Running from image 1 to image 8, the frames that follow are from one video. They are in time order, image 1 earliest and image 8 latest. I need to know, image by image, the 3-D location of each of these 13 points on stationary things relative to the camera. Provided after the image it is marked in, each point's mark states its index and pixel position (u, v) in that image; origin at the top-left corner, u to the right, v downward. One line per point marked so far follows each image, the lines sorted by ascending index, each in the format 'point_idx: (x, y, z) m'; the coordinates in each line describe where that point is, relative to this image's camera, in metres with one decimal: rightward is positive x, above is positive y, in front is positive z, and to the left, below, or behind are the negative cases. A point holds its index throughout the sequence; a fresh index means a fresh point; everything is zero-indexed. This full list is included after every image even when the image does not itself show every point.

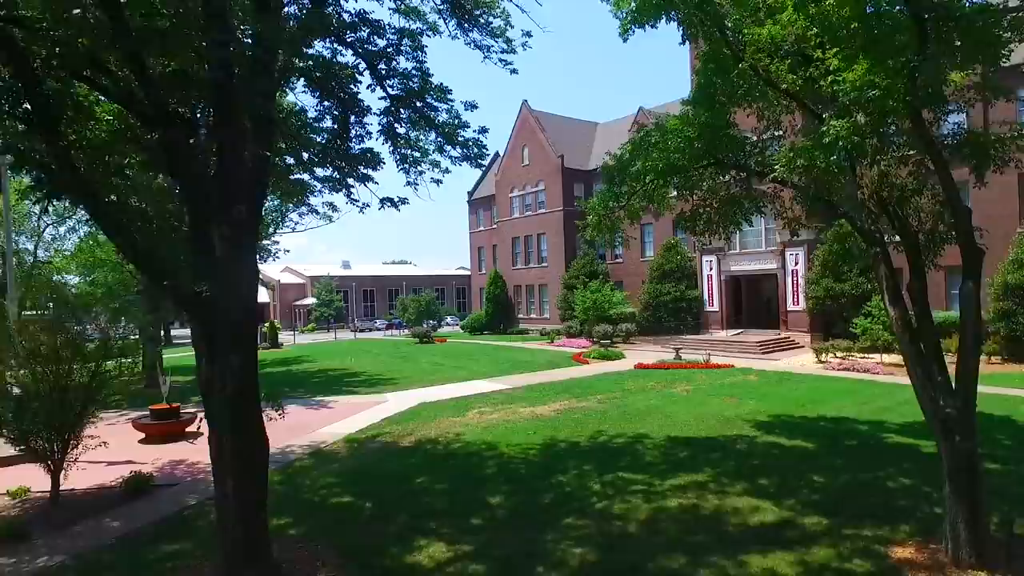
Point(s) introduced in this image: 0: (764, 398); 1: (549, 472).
0: (+7.7, -3.4, +18.9) m
1: (+0.8, -3.8, +12.8) m
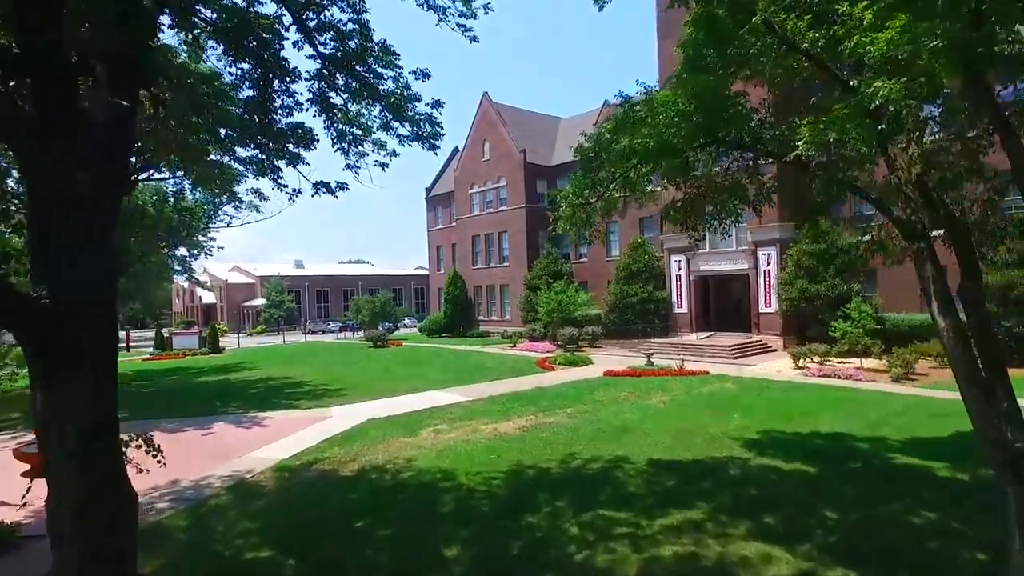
0: (+6.6, -3.5, +17.3) m
1: (+0.1, -3.9, +10.7) m
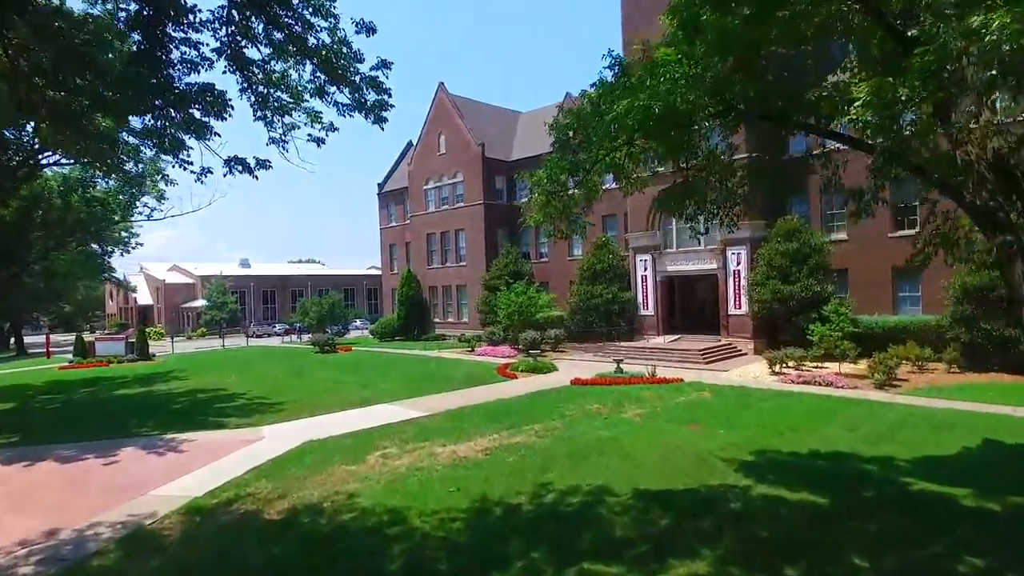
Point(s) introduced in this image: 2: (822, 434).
0: (+5.6, -3.5, +15.6) m
1: (-0.4, -3.9, +8.6) m
2: (+7.4, -3.5, +14.7) m
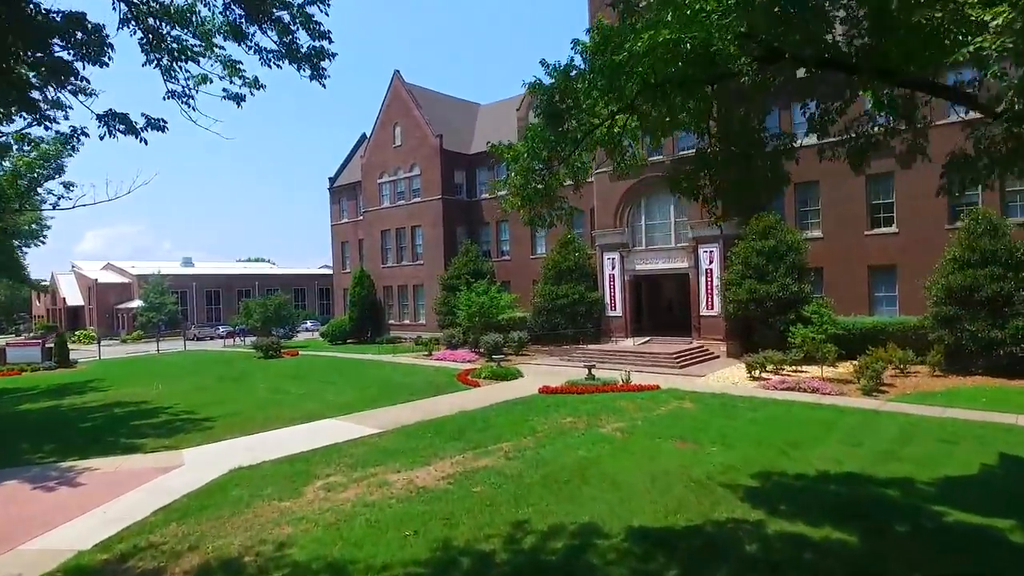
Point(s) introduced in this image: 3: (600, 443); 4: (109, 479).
0: (+4.9, -3.5, +14.0) m
1: (-0.7, -3.9, +6.5) m
2: (+6.7, -3.5, +13.1) m
3: (+2.1, -3.6, +14.2) m
4: (-8.6, -4.1, +13.1) m
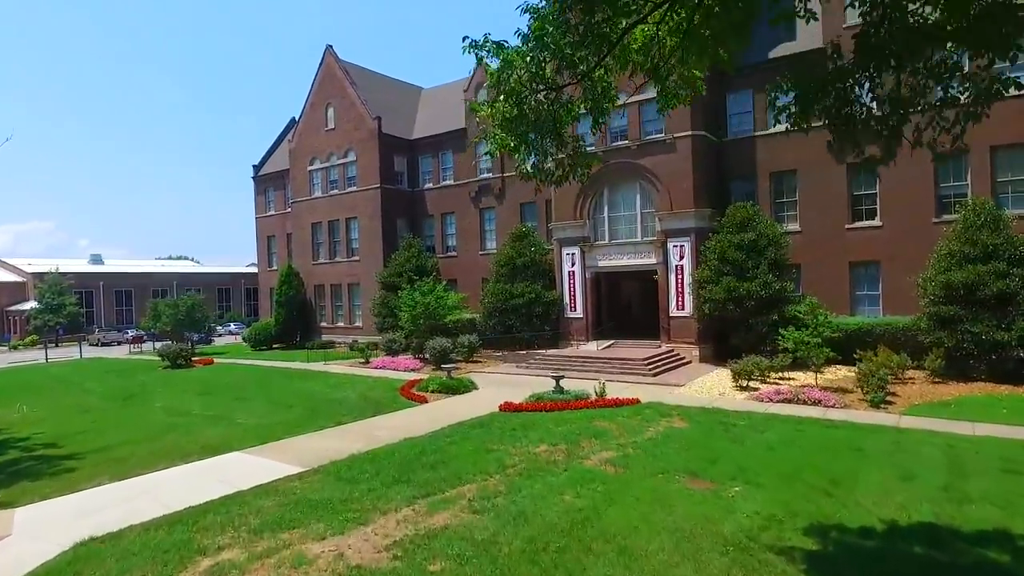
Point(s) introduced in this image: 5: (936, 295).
0: (+4.2, -3.4, +11.1) m
1: (-0.5, -3.8, +3.1) m
2: (+6.2, -3.4, +10.4) m
3: (+1.4, -3.5, +11.1) m
4: (-9.0, -4.0, +8.9) m
5: (+13.6, -0.2, +19.6) m
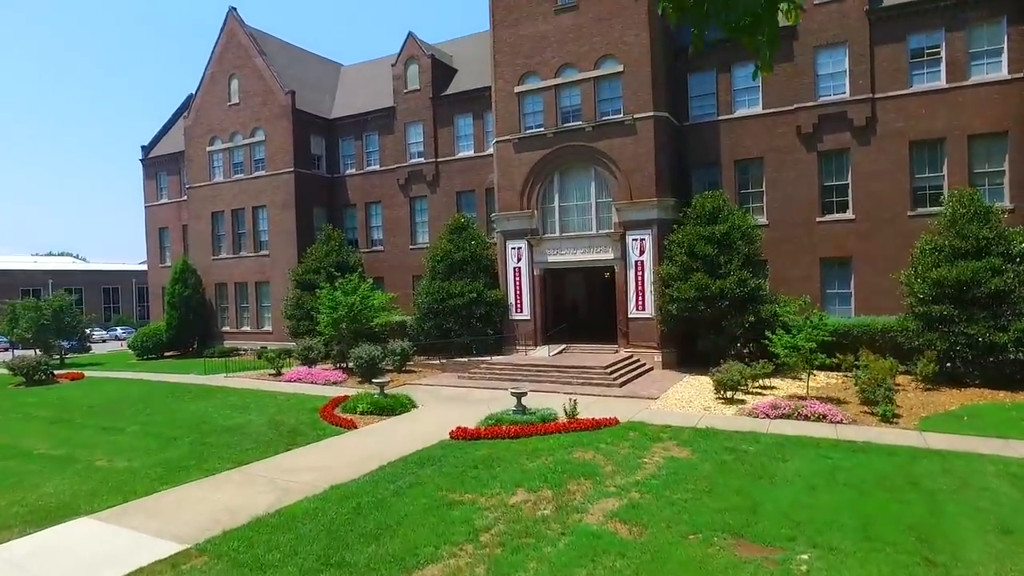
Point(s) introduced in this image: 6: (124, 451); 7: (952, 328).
0: (+4.0, -3.3, +8.3) m
1: (+0.3, -3.7, -0.2) m
2: (+6.0, -3.3, +7.9) m
3: (+1.2, -3.4, +7.9) m
4: (-8.9, -3.9, +4.4) m
5: (+12.1, -0.2, +18.0) m
6: (-8.6, -3.6, +13.7) m
7: (+12.5, -1.1, +17.5) m
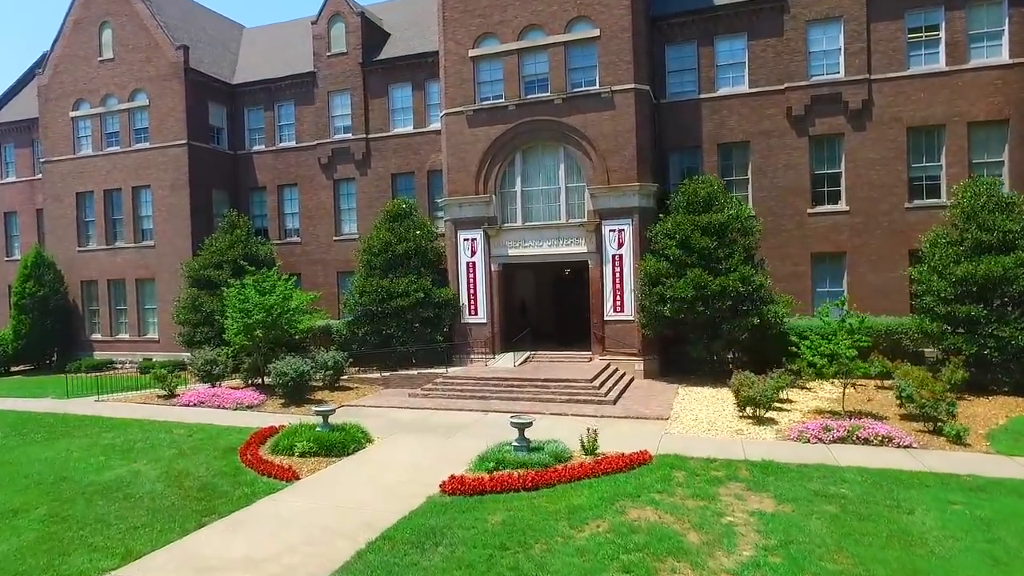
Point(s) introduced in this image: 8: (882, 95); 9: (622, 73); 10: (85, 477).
0: (+5.1, -3.3, +5.3) m
1: (+2.8, -3.7, -3.7) m
2: (+7.1, -3.2, +5.3) m
3: (+2.4, -3.3, +4.5) m
4: (-7.0, -3.8, -0.6) m
5: (+11.5, -0.1, +16.2) m
6: (-8.3, -3.5, +8.7) m
7: (+12.0, -1.1, +15.8) m
8: (+11.8, +6.2, +19.6) m
9: (+3.5, +7.0, +20.0) m
10: (-7.8, -3.4, +11.3) m
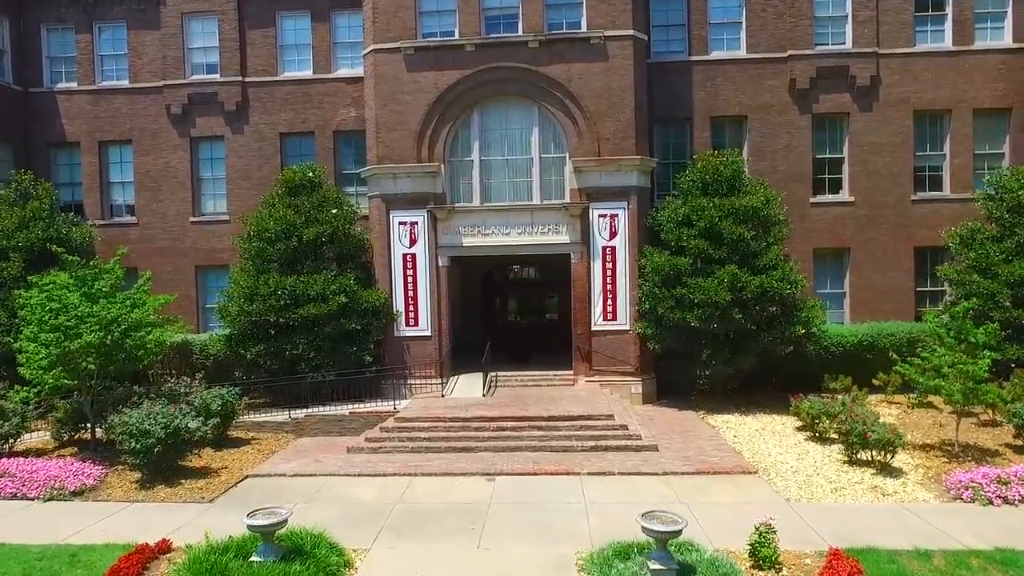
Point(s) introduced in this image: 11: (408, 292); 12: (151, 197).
0: (+8.0, -3.3, +1.9) m
1: (+8.2, -3.7, -7.4) m
2: (+10.0, -3.3, +2.4) m
3: (+5.6, -3.4, +0.4) m
4: (-2.0, -3.9, -7.0) m
5: (+11.3, -0.1, +14.1) m
6: (-5.7, -3.6, +1.6) m
7: (+11.9, -1.1, +13.8) m
8: (+10.7, +6.1, +17.4) m
9: (+2.7, +7.0, +15.6) m
10: (-6.0, -3.5, +4.3) m
11: (-2.8, -0.1, +16.2) m
12: (-11.0, +2.8, +18.8) m
